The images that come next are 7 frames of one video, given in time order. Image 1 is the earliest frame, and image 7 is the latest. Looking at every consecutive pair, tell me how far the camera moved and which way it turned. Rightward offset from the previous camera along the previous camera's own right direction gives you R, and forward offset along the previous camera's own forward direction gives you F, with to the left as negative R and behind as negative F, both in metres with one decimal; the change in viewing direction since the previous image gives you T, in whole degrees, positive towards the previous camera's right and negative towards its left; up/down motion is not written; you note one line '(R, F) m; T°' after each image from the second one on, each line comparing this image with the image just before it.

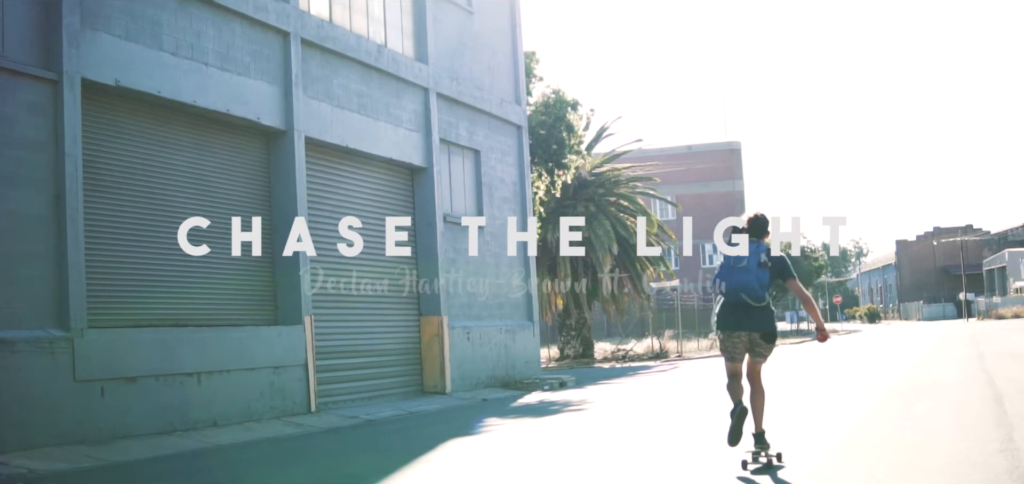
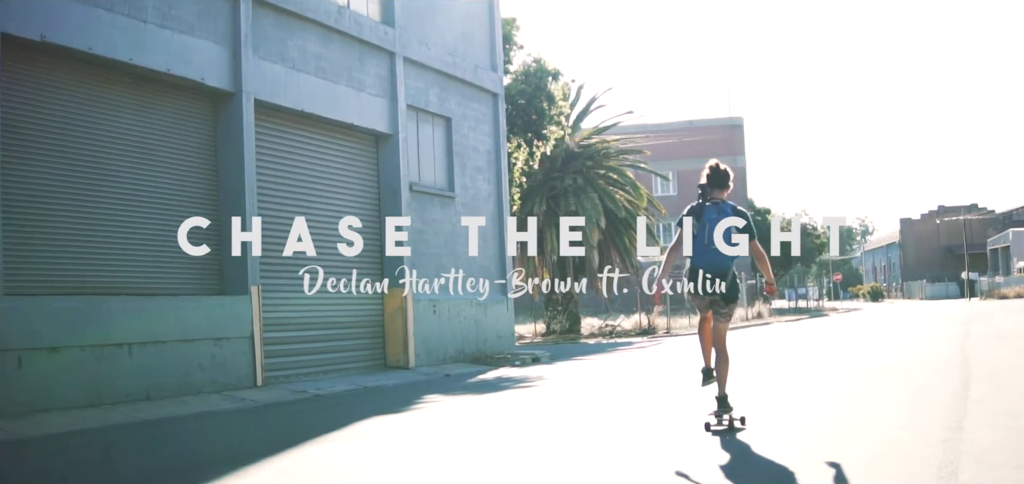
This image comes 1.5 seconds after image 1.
(+0.6, +0.5) m; 0°
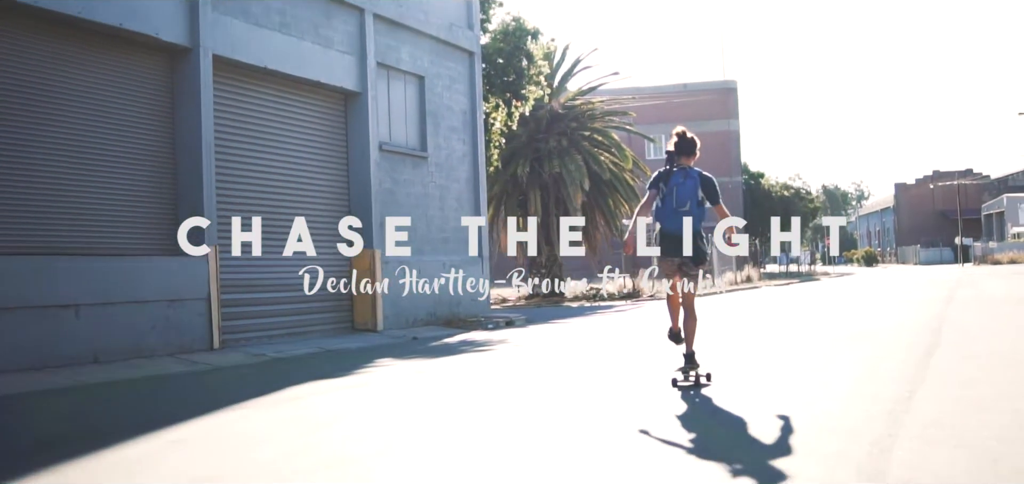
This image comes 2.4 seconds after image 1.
(+0.4, +0.3) m; 0°
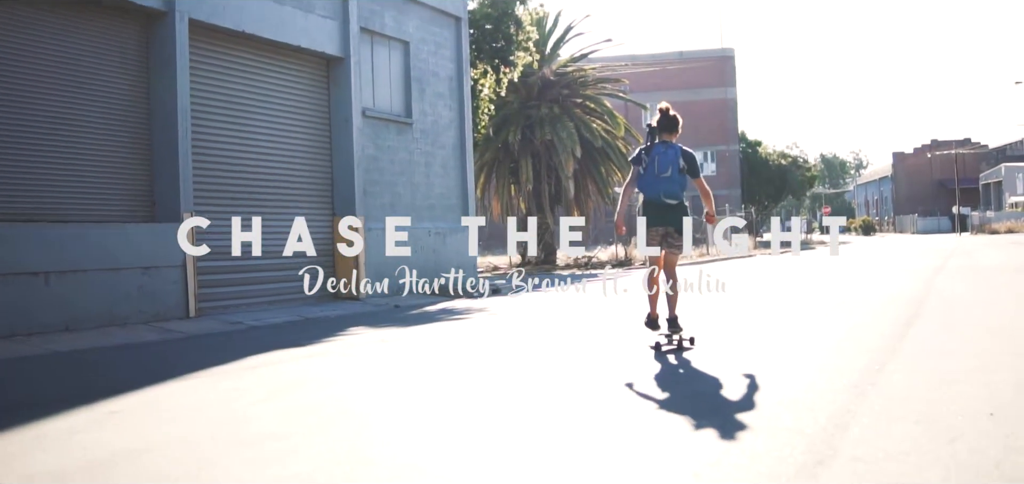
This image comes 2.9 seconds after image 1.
(+0.2, +0.1) m; 0°
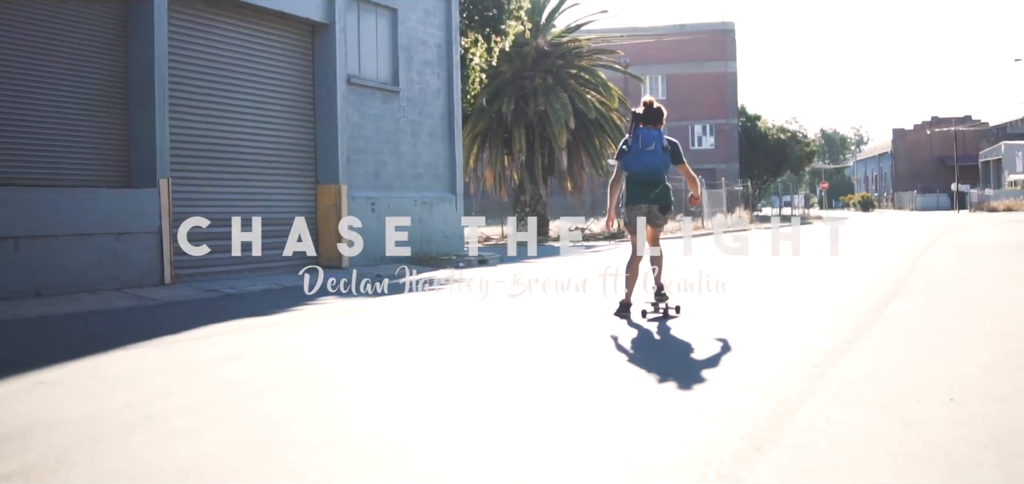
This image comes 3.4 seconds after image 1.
(+0.2, +0.1) m; 0°
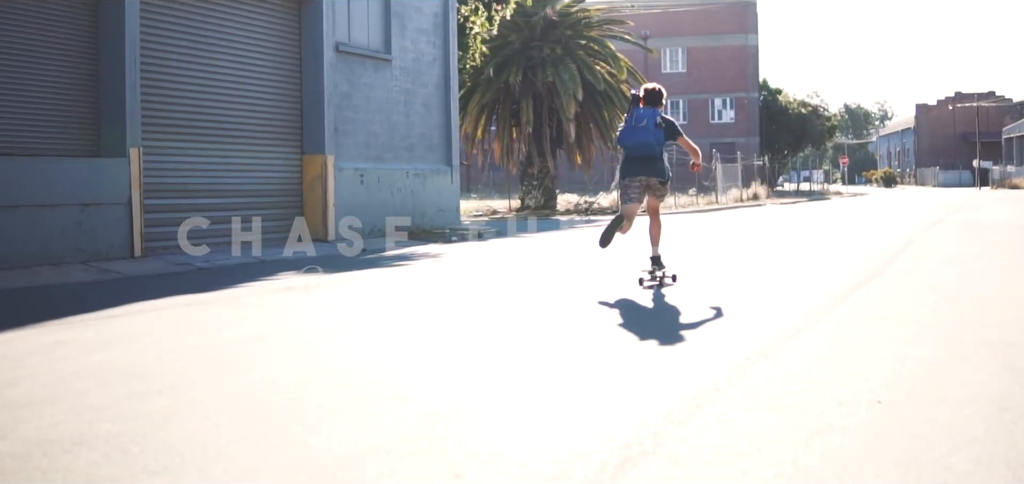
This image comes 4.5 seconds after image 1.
(+0.4, +0.5) m; -1°
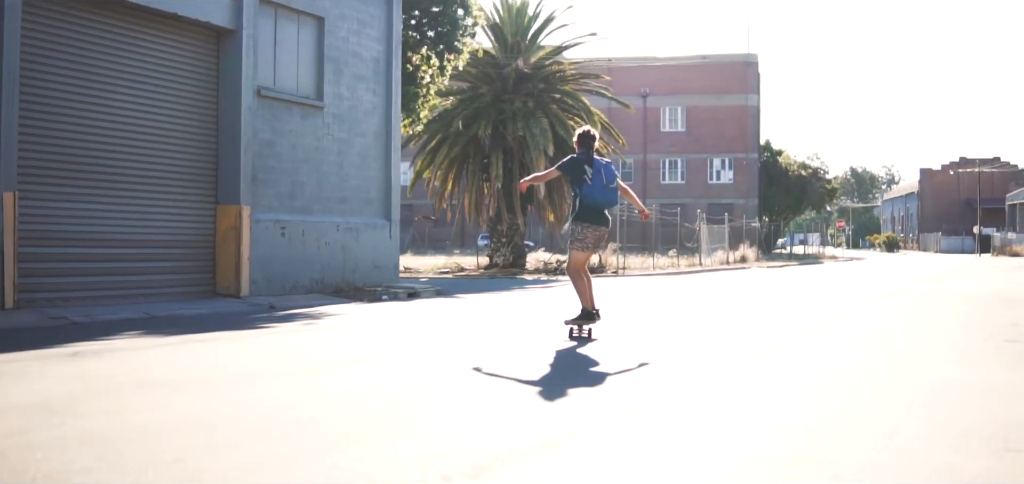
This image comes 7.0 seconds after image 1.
(+1.1, +0.8) m; 0°
